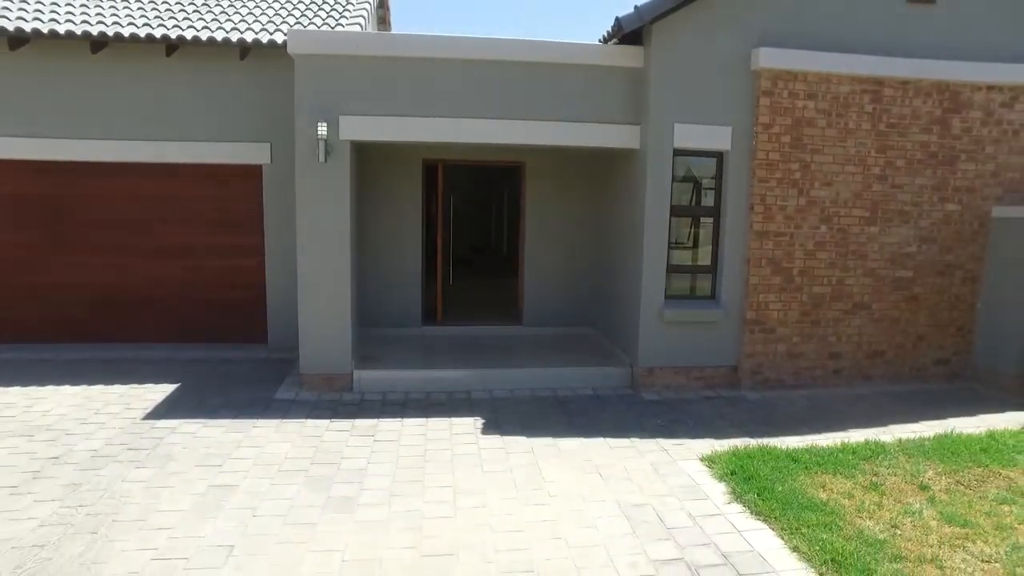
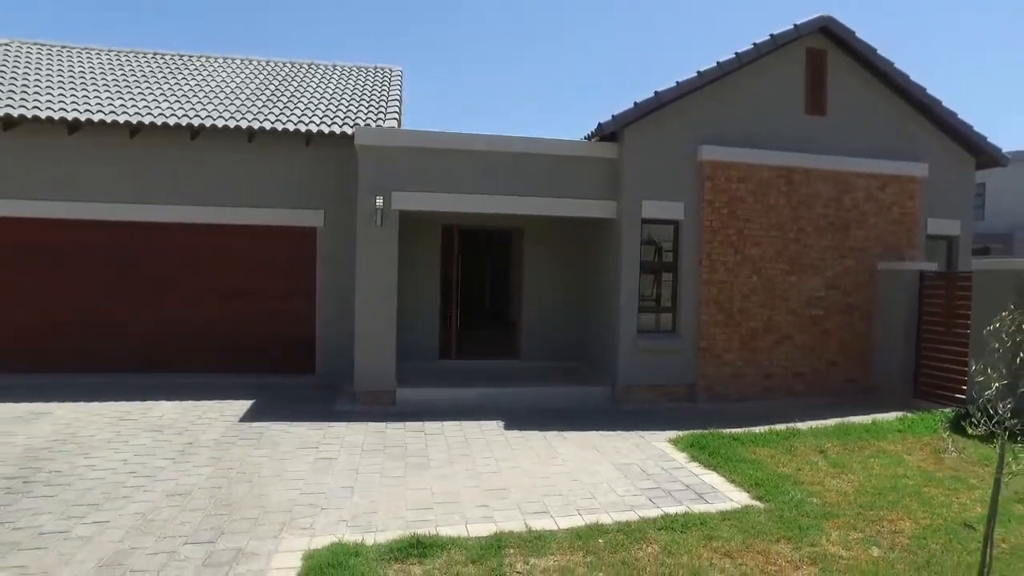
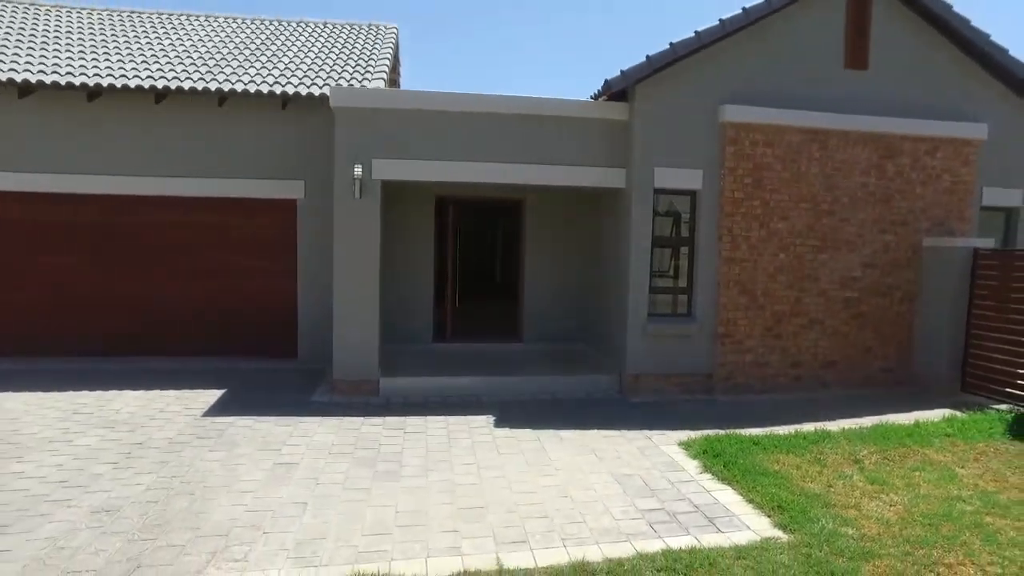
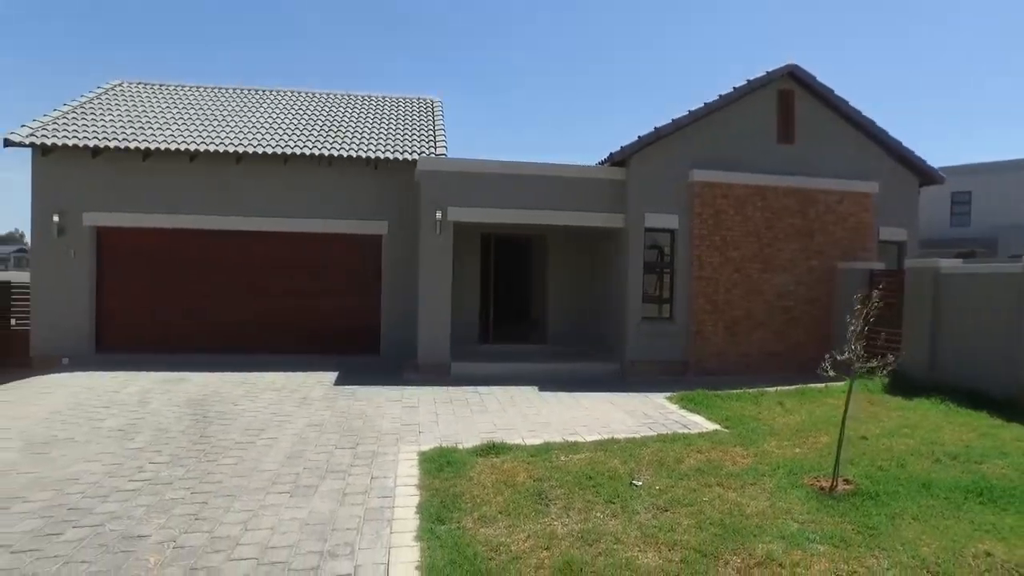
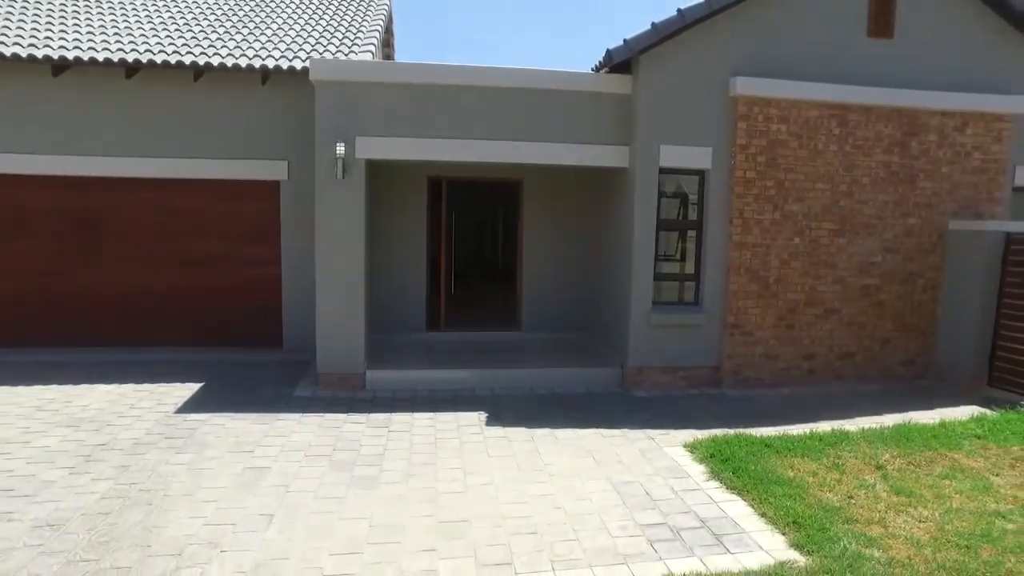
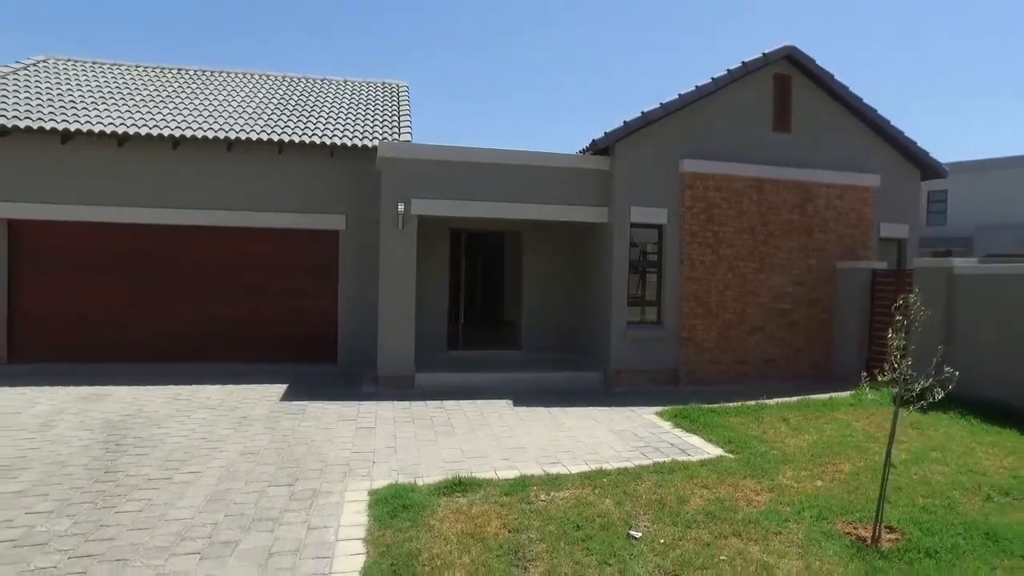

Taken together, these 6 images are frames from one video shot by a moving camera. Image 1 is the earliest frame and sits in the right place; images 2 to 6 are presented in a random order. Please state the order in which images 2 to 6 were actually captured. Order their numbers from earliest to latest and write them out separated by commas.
5, 3, 2, 6, 4
